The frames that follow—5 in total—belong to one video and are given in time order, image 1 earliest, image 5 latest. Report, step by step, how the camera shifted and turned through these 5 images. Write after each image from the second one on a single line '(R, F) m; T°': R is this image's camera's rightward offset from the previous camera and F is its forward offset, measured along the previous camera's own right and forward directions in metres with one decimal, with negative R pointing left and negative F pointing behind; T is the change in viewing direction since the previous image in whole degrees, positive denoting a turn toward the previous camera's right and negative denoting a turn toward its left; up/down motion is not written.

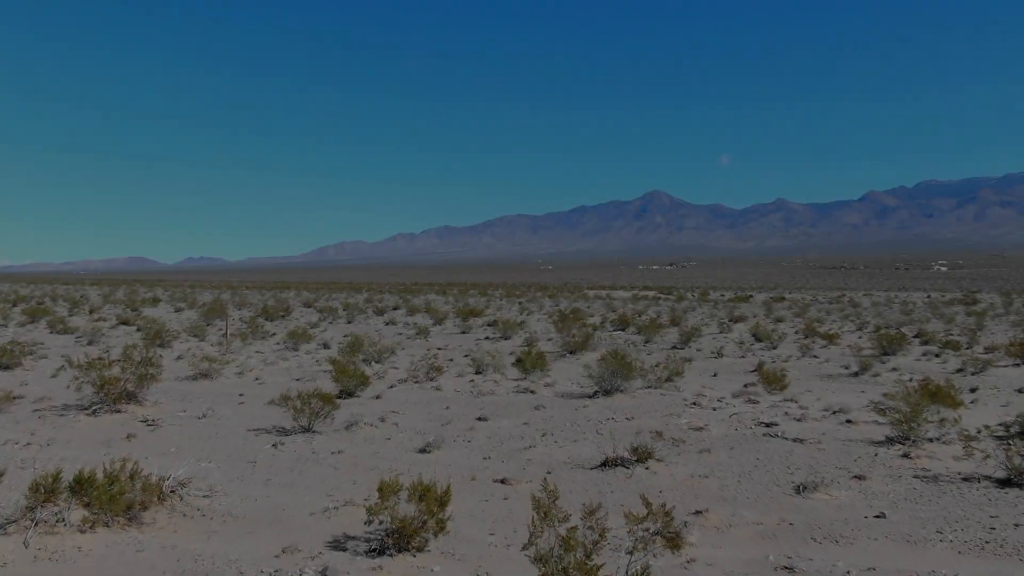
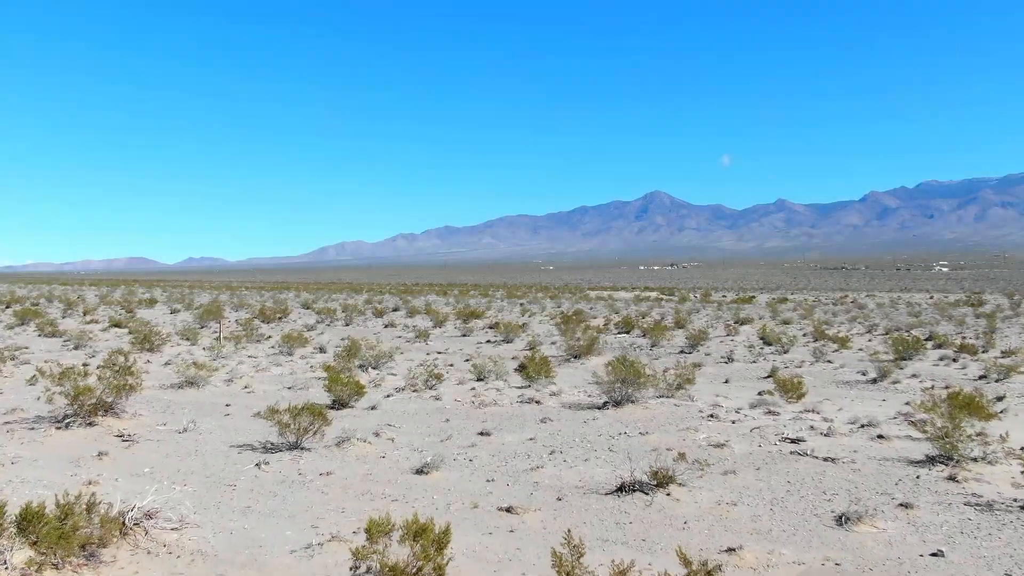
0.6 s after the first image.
(0.0, +0.7) m; 0°
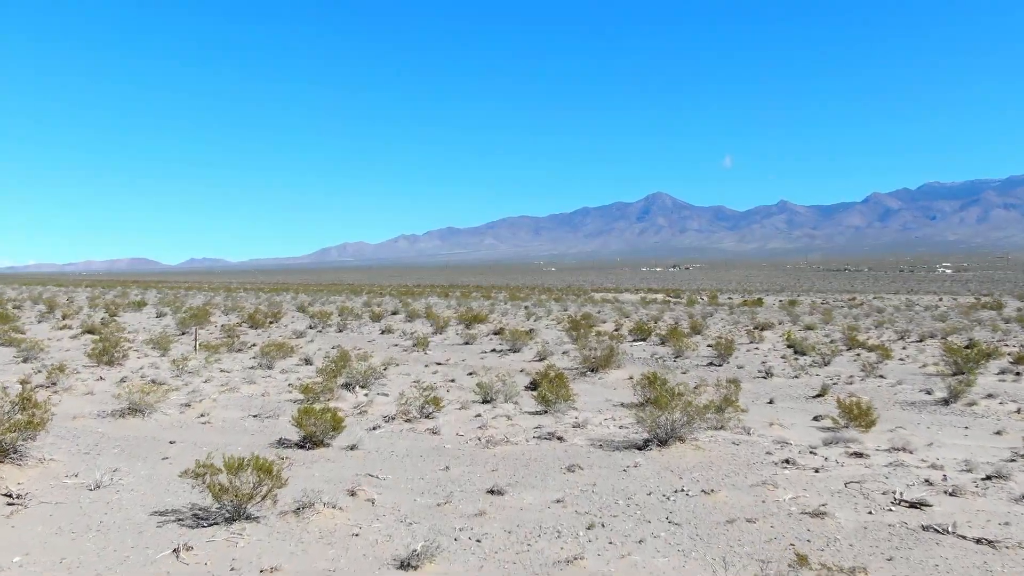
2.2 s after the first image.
(-0.1, +2.2) m; 0°
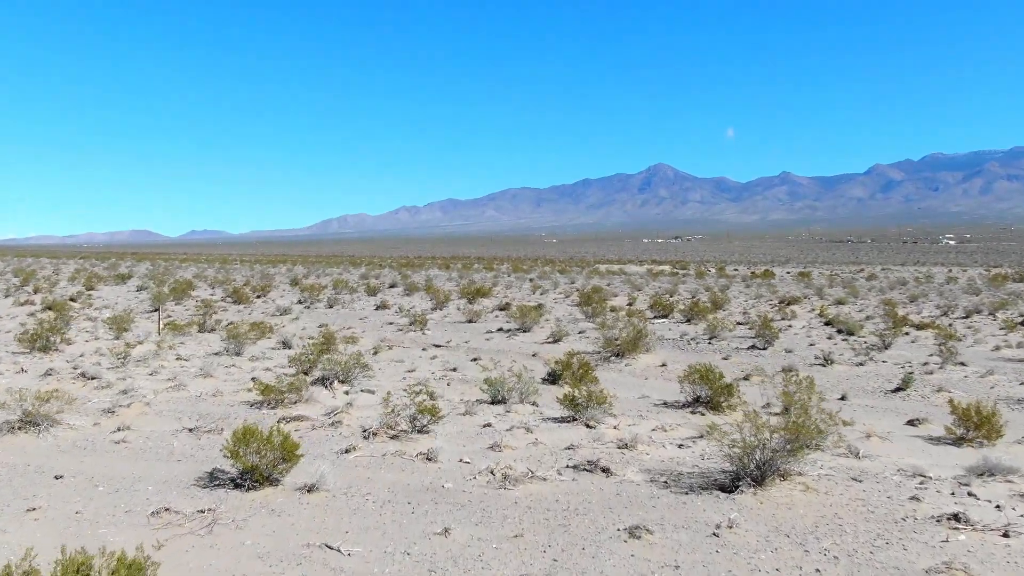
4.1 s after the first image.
(-0.2, +2.6) m; 0°
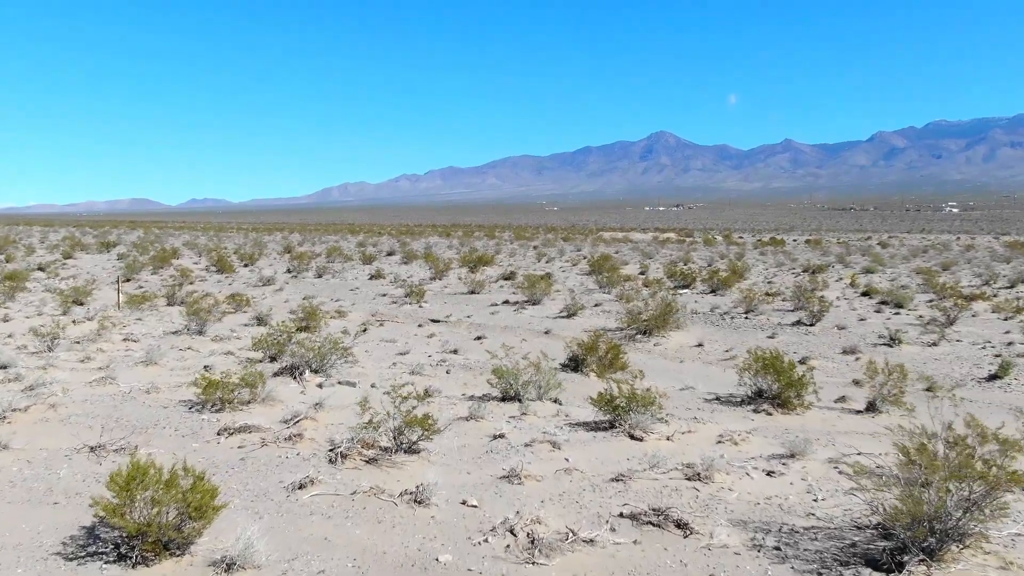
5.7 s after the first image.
(-0.1, +2.2) m; 0°
